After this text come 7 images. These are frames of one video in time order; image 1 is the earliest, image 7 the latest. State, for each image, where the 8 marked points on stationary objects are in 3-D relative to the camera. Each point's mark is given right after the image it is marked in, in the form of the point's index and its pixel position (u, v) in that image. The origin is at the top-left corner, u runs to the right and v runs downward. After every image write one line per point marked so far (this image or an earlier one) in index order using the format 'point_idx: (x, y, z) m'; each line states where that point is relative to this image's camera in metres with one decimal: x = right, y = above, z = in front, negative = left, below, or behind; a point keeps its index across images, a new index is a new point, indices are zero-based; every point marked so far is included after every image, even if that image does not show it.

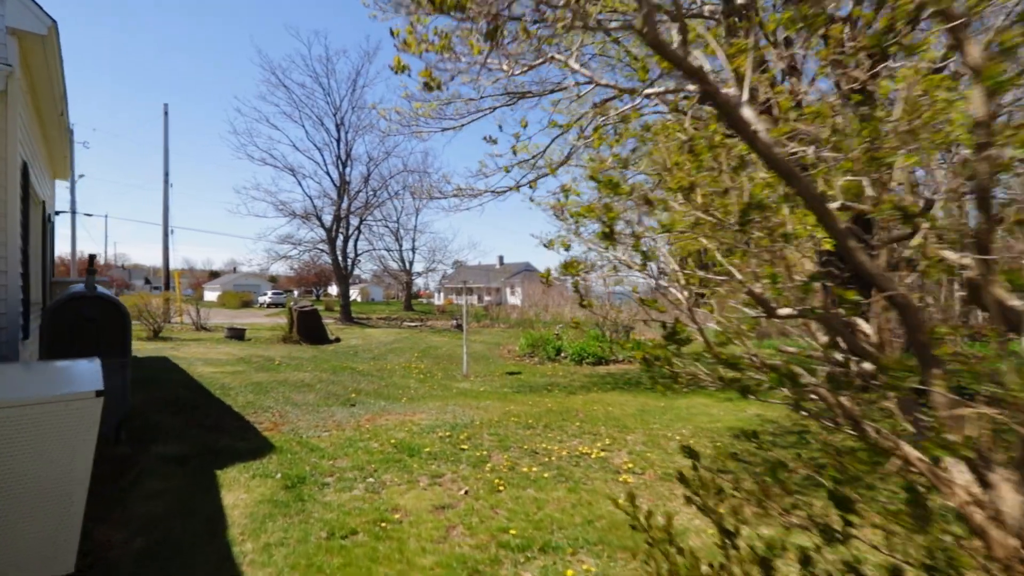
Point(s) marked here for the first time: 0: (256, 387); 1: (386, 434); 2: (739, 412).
0: (-3.8, -1.5, +8.2) m
1: (-1.3, -1.5, +5.6) m
2: (+3.0, -1.6, +7.3) m
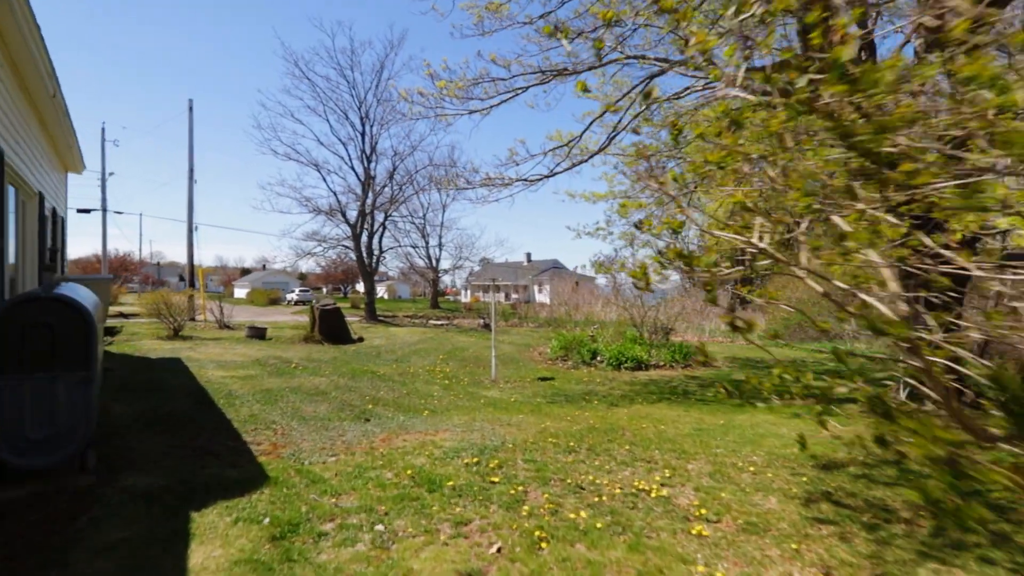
0: (-3.3, -1.5, +7.5) m
1: (-0.9, -1.5, +4.7) m
2: (+3.4, -1.6, +6.2) m
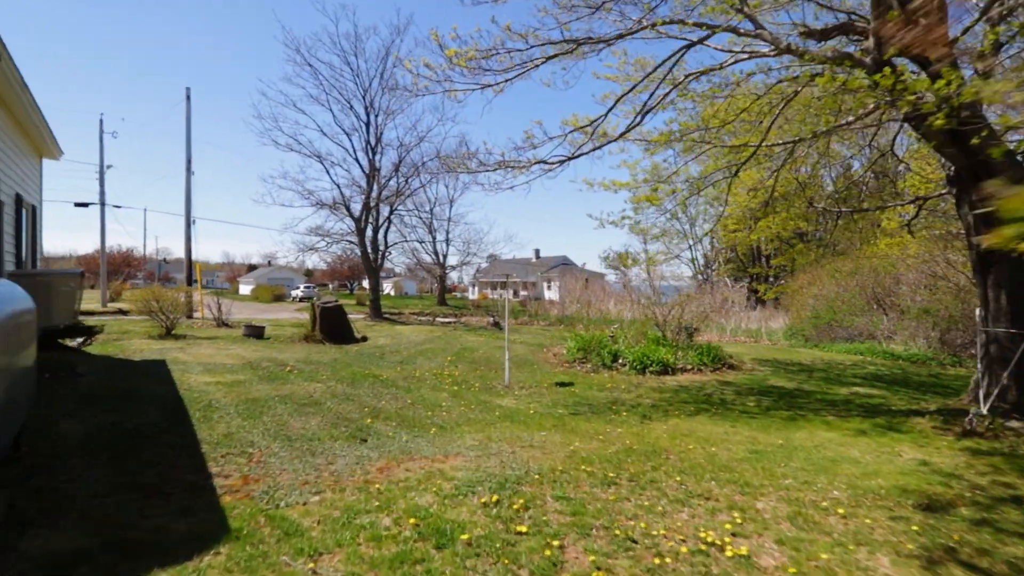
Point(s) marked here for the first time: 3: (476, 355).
0: (-3.1, -1.4, +6.5) m
1: (-0.7, -1.4, +3.8) m
2: (+3.6, -1.6, +5.2) m
3: (-0.9, -1.6, +13.3) m
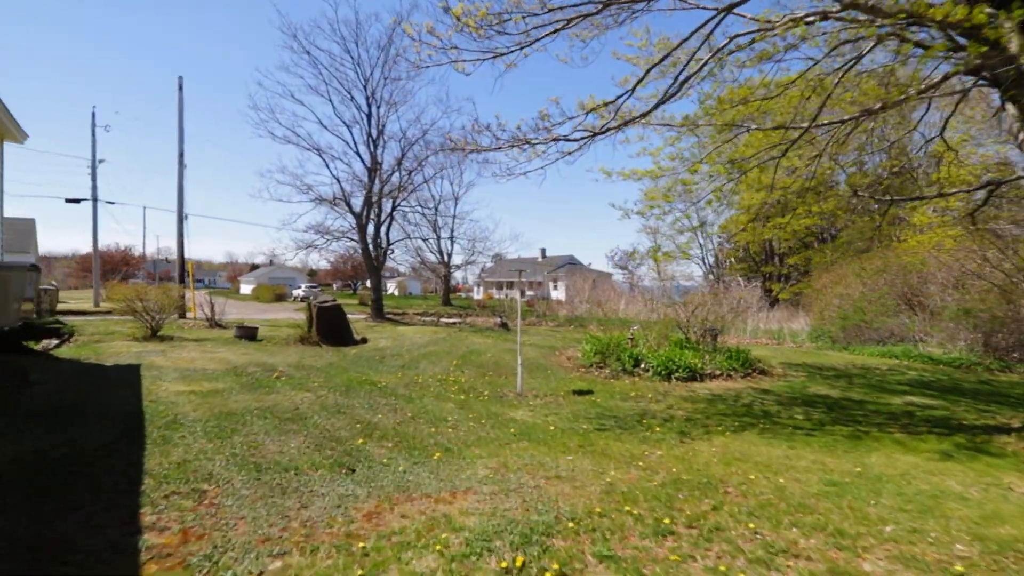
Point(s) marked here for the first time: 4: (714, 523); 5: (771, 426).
0: (-2.9, -1.4, +5.6) m
1: (-0.6, -1.4, +2.8) m
2: (+3.8, -1.6, +4.2) m
3: (-0.6, -1.6, +12.3) m
4: (+1.3, -1.5, +3.5) m
5: (+2.9, -1.6, +6.3) m
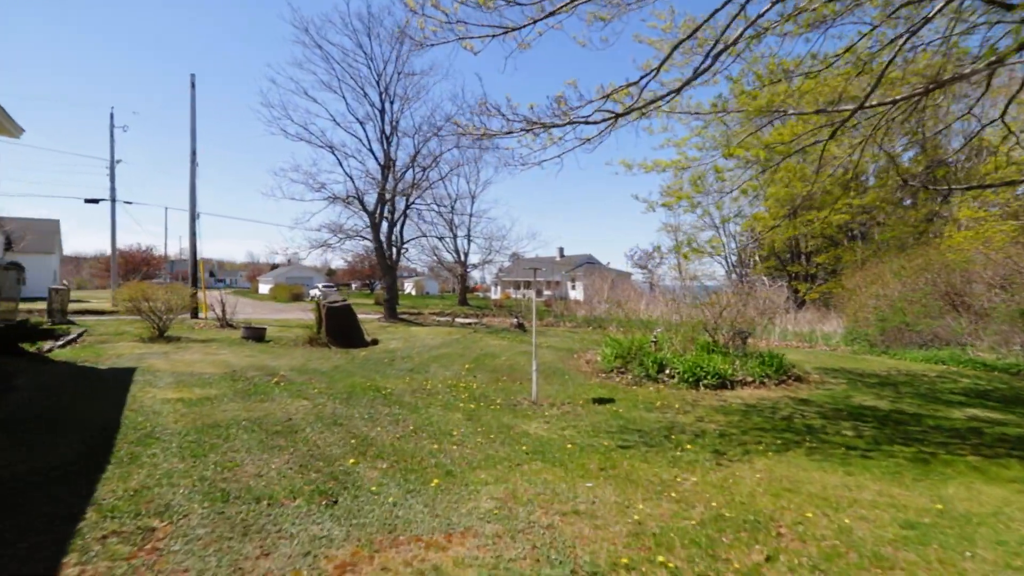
0: (-2.8, -1.4, +5.0) m
1: (-0.6, -1.4, +2.2) m
2: (+3.8, -1.6, +3.5) m
3: (-0.3, -1.6, +11.7) m
4: (+1.3, -1.5, +2.8) m
5: (+3.1, -1.6, +5.6) m
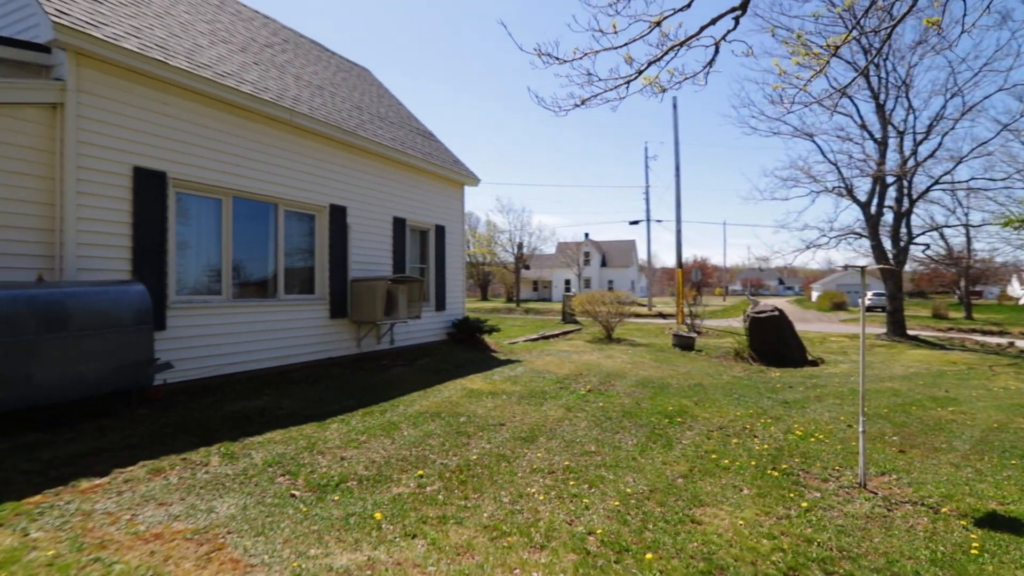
0: (-1.2, -1.4, +5.9) m
1: (-2.3, -1.4, +2.4) m
2: (+1.2, -1.6, -0.5) m
3: (+5.7, -1.7, +7.5) m
4: (-0.7, -1.5, +1.3) m
5: (+2.5, -1.6, +1.3) m
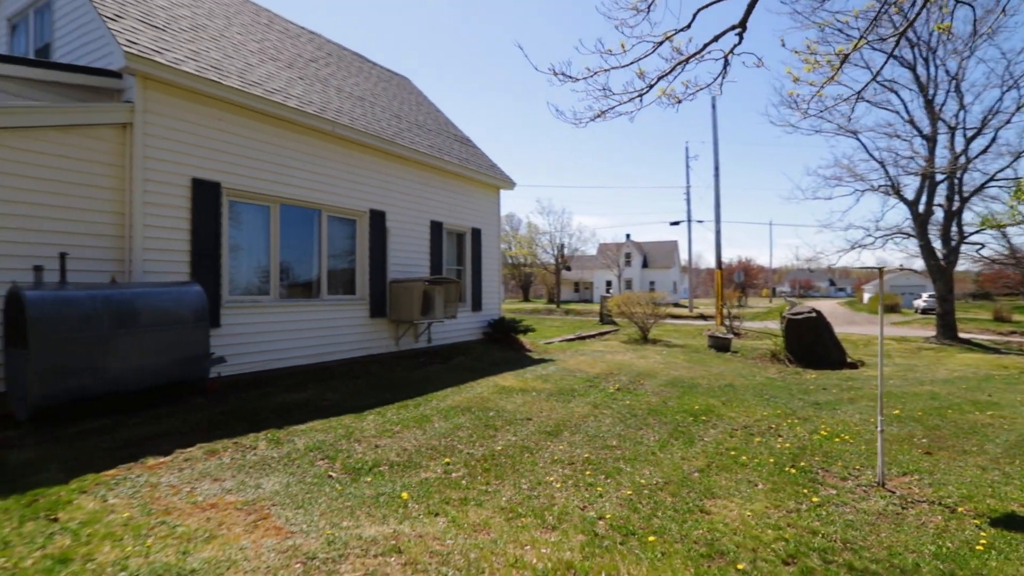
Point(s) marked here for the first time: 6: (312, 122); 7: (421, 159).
0: (-0.9, -1.4, +6.3) m
1: (-2.3, -1.4, +2.9) m
2: (+1.0, -1.6, -0.3) m
3: (+6.1, -1.7, +7.4) m
4: (-0.8, -1.5, +1.6) m
5: (+2.5, -1.6, +1.4) m
6: (-2.7, +2.3, +7.6) m
7: (-1.6, +2.2, +9.6) m
